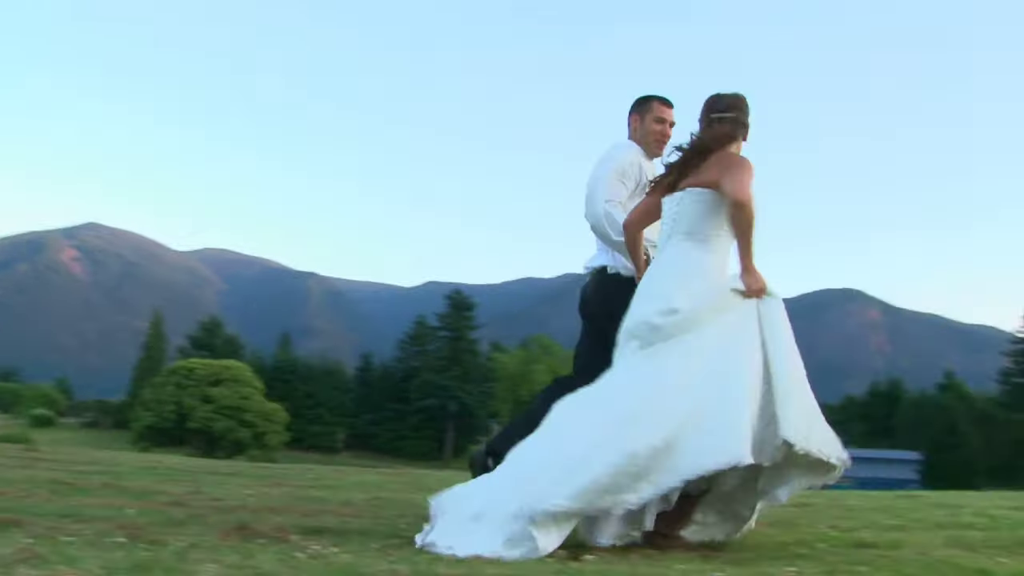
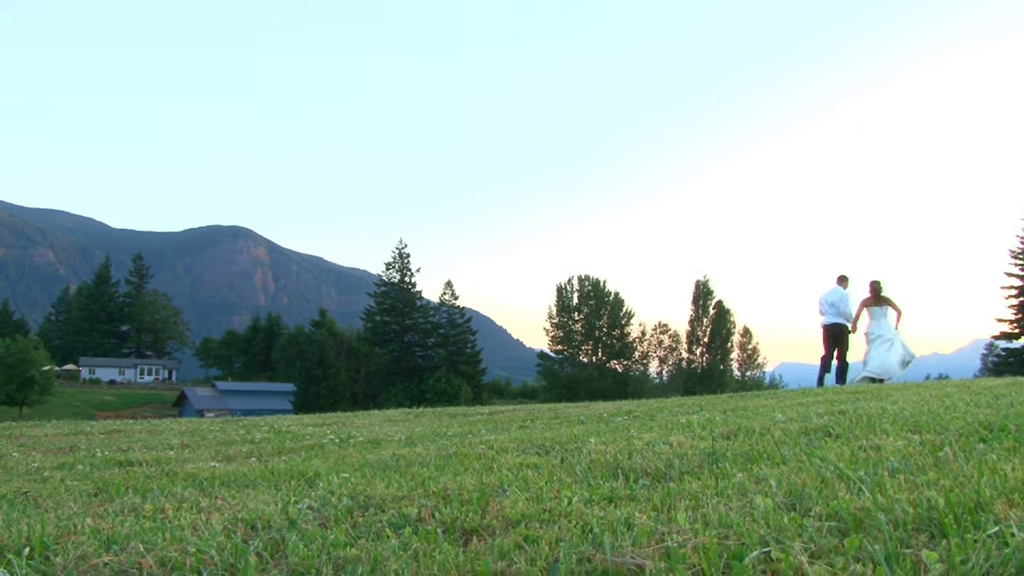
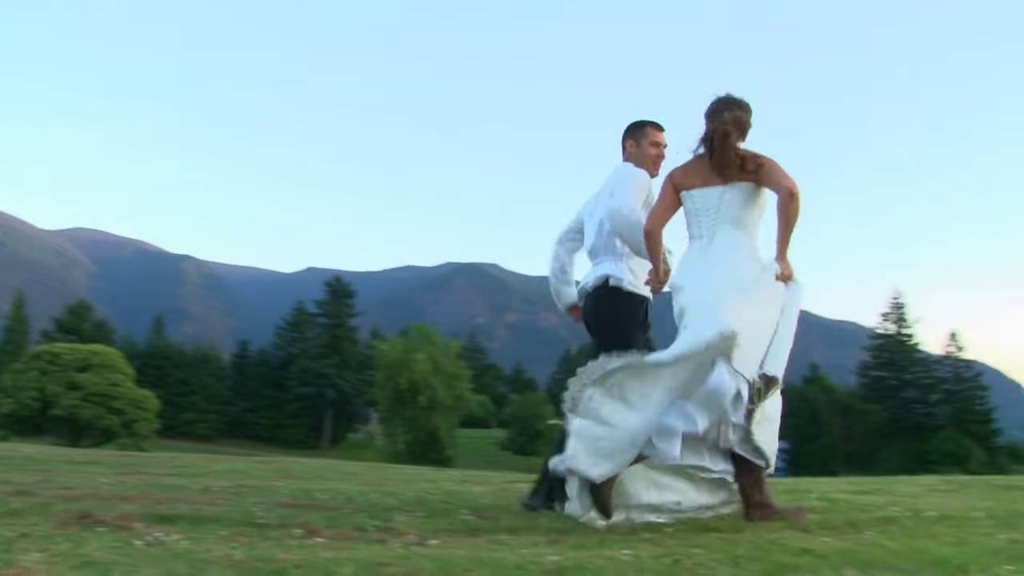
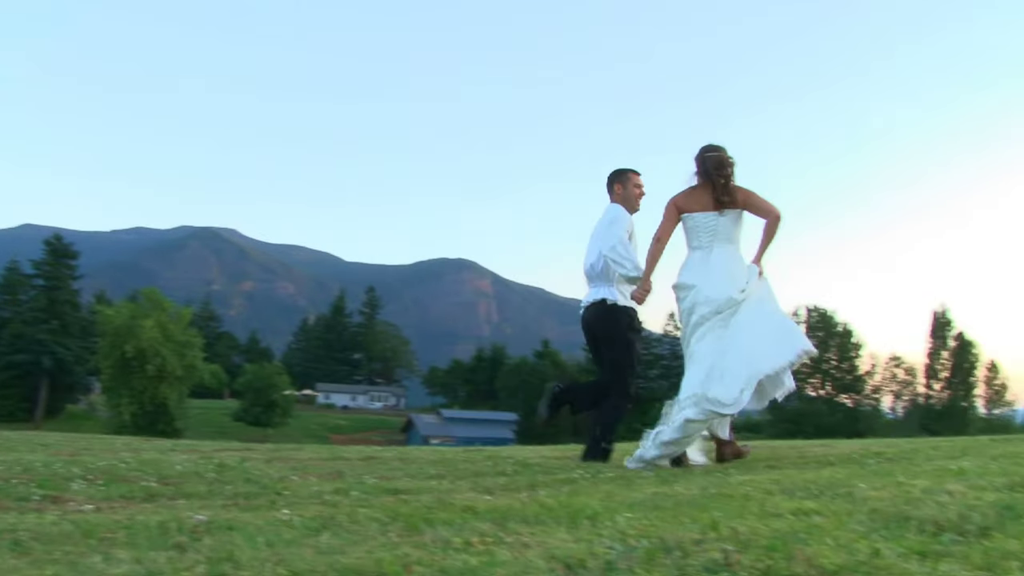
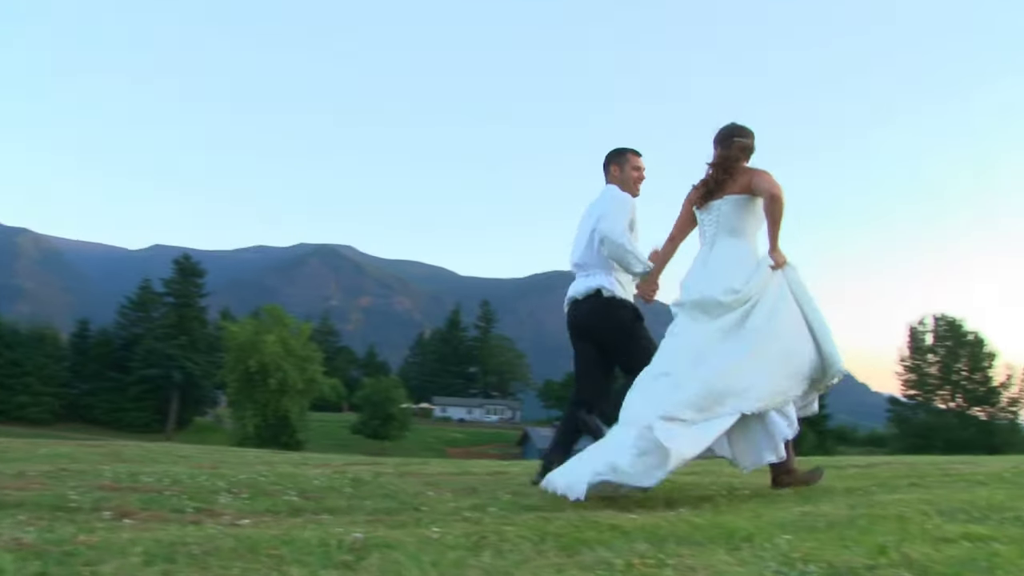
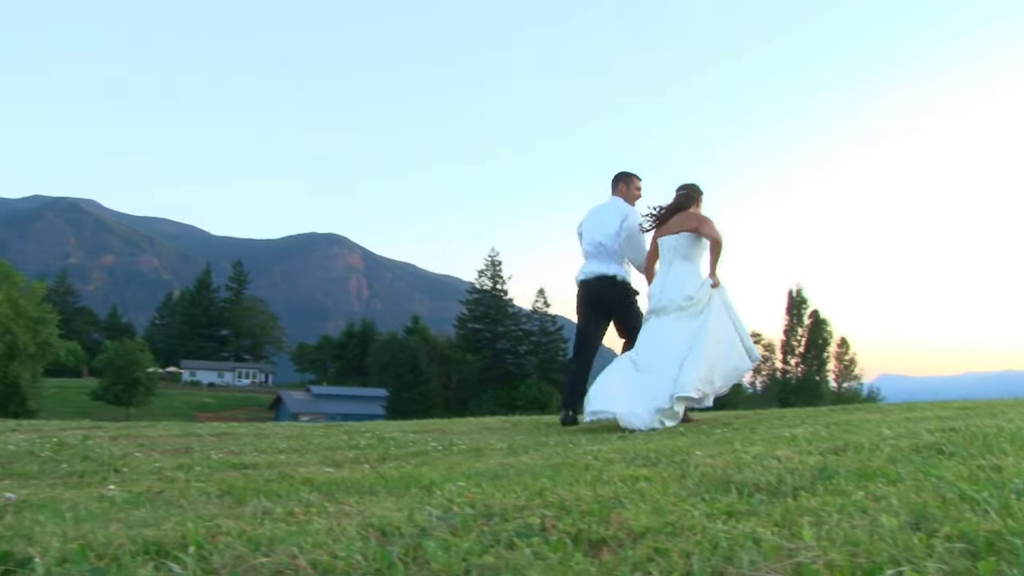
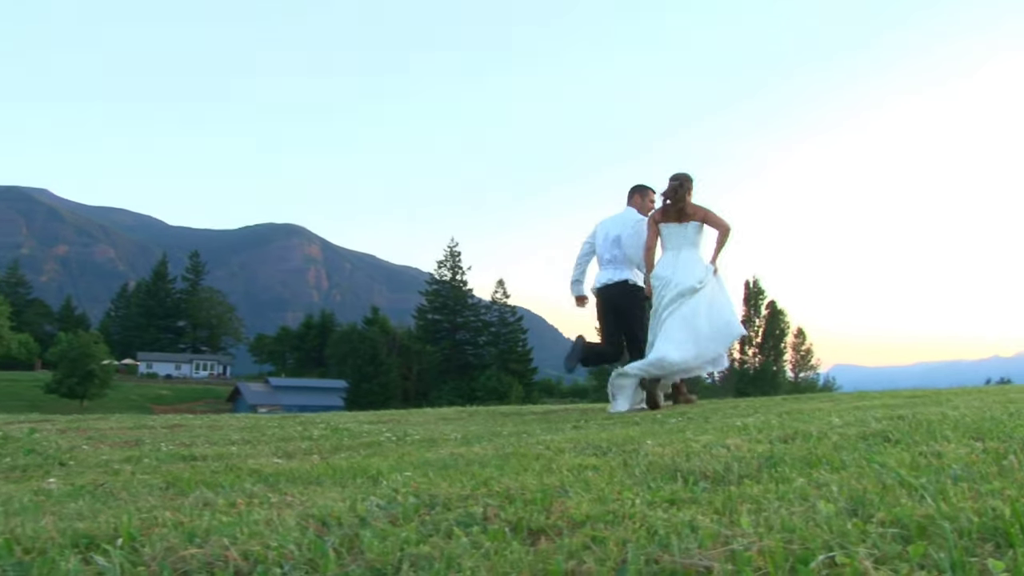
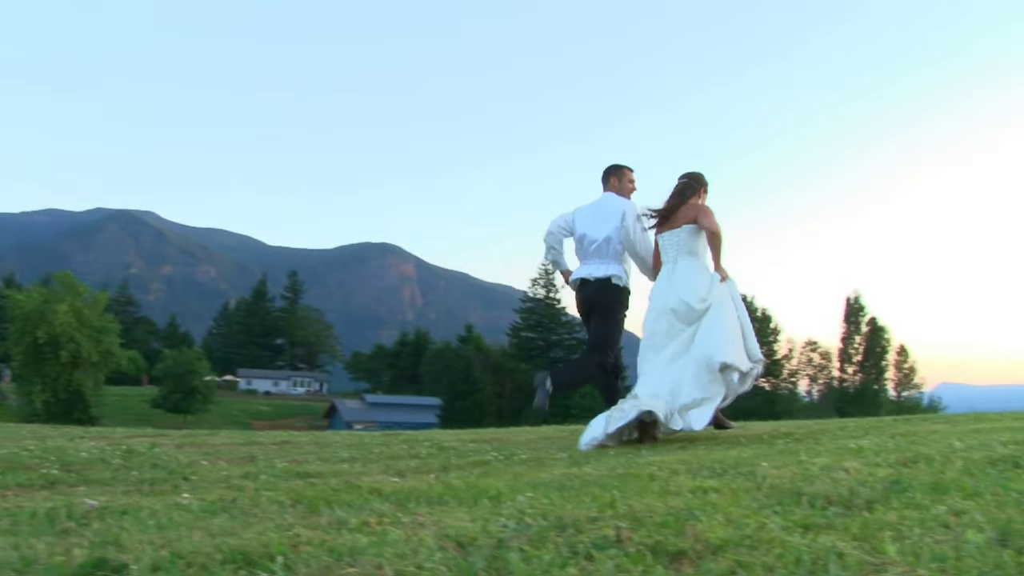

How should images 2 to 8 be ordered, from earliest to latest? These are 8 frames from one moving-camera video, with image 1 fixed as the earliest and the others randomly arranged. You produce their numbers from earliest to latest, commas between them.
3, 5, 4, 8, 6, 7, 2
